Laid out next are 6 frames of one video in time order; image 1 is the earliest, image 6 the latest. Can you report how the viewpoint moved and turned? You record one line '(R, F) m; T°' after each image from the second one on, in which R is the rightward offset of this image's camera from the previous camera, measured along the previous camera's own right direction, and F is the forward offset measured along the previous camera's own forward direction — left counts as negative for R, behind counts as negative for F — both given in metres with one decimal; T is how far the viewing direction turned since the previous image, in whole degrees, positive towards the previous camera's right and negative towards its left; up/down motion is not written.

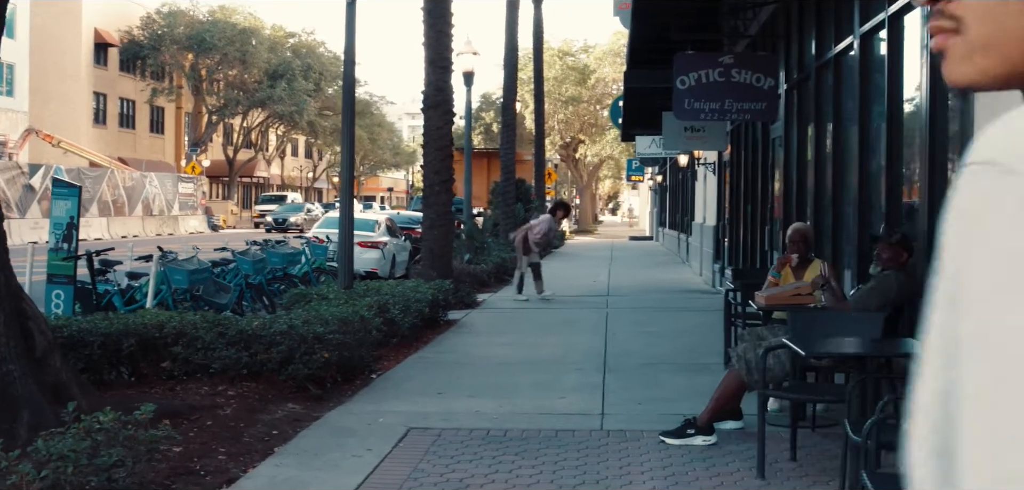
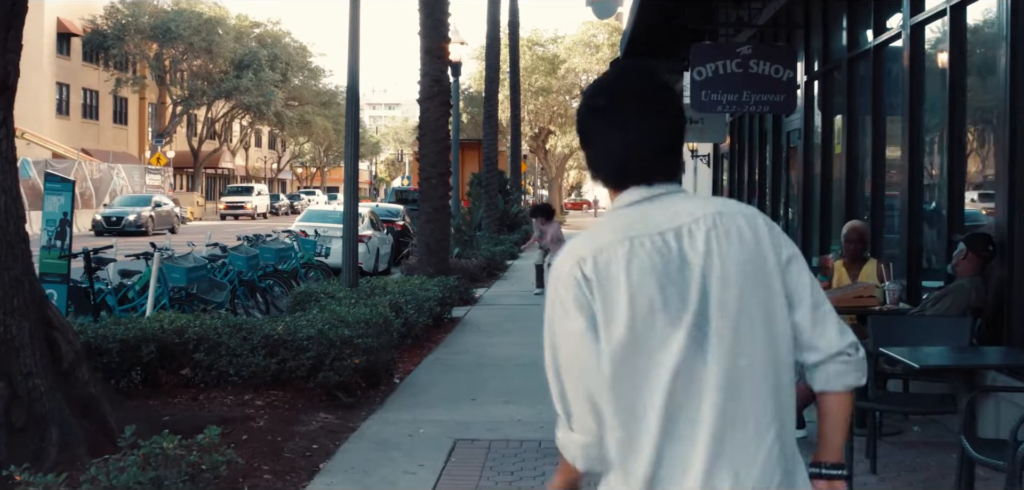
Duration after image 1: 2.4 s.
(-0.4, +0.4) m; +1°
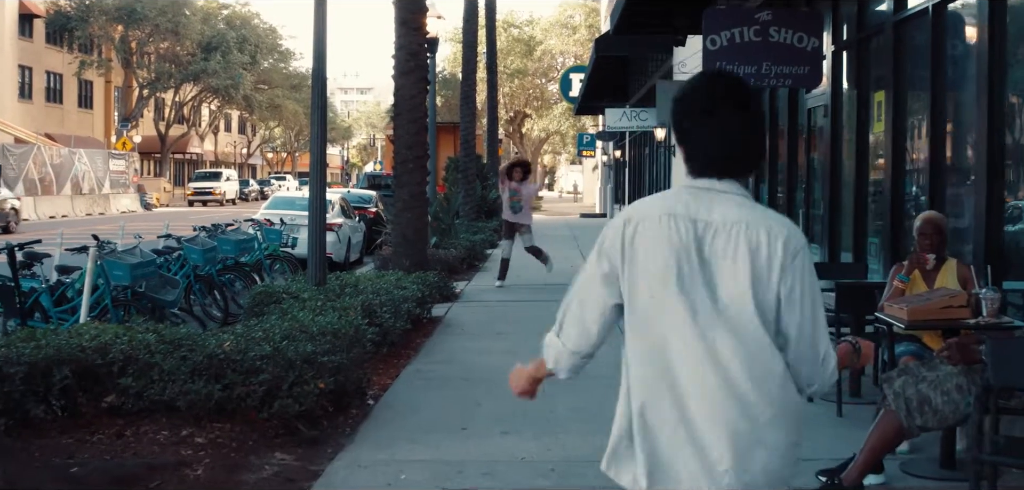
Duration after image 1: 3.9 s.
(-0.1, +1.4) m; +1°
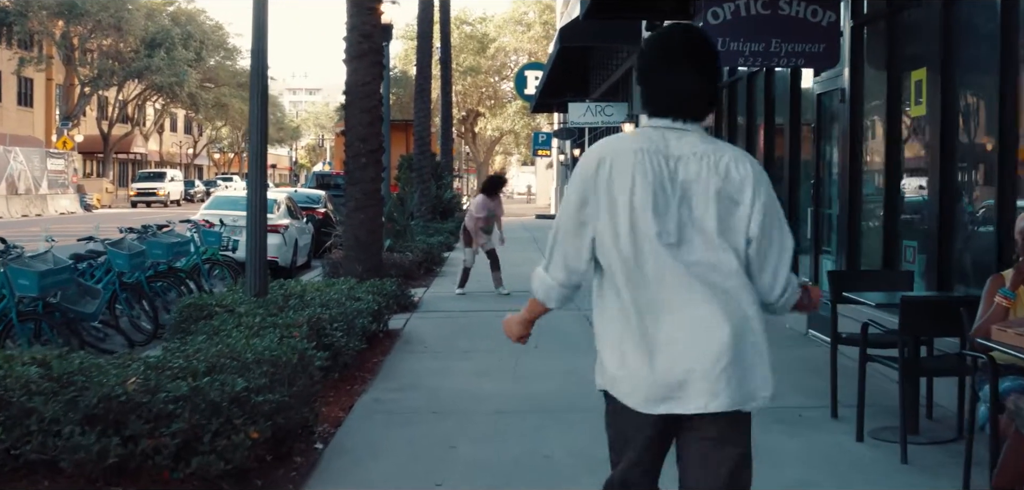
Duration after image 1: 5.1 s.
(-0.1, +1.4) m; +2°
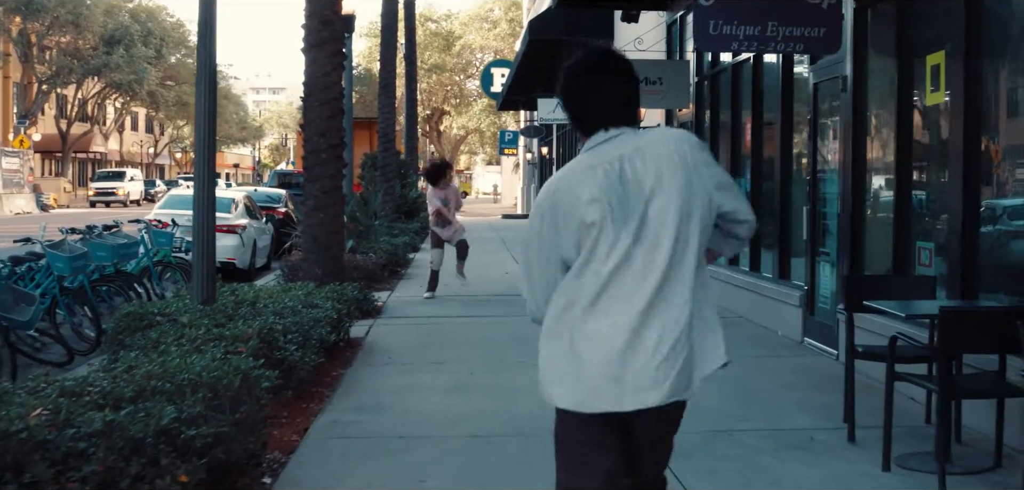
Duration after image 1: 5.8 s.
(0.0, +0.8) m; +1°
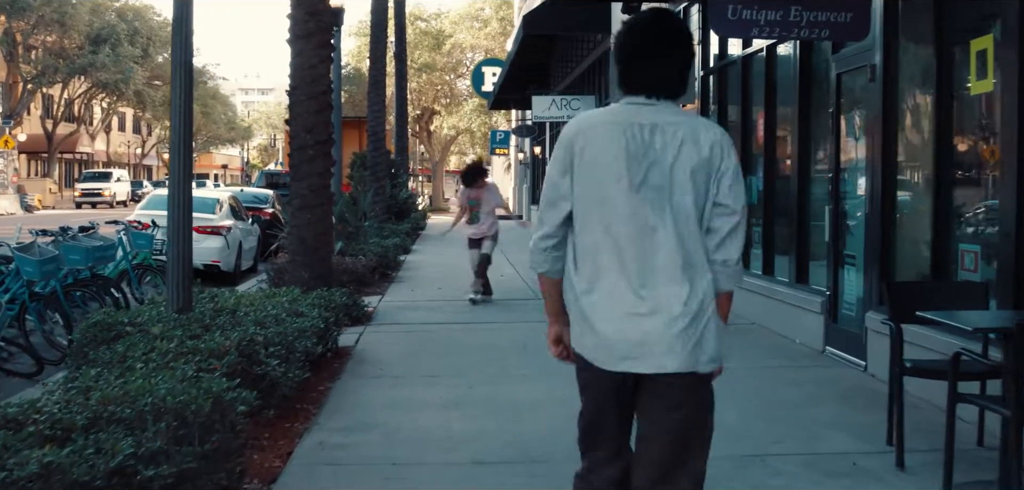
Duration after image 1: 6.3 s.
(-0.1, +0.7) m; 0°
